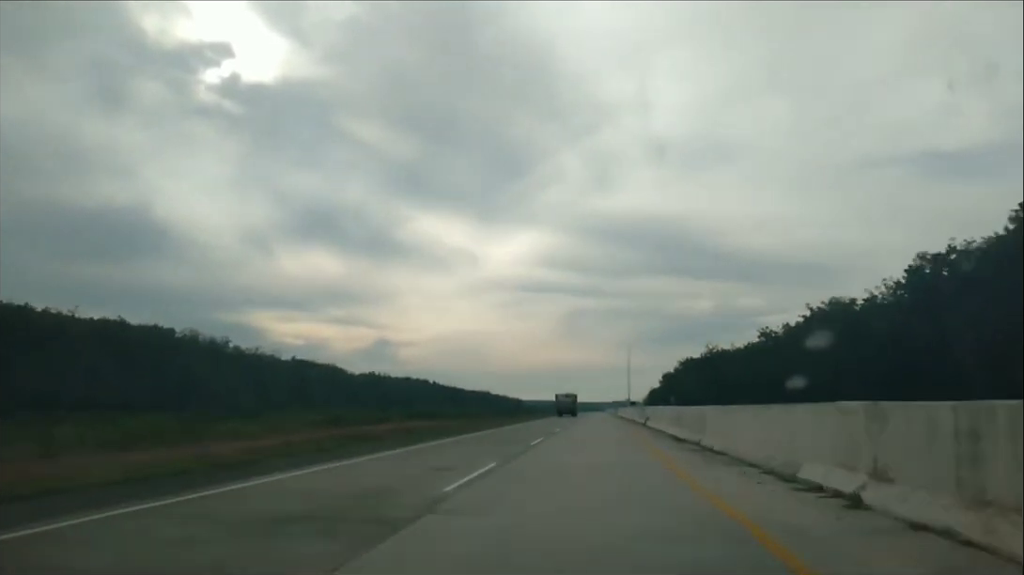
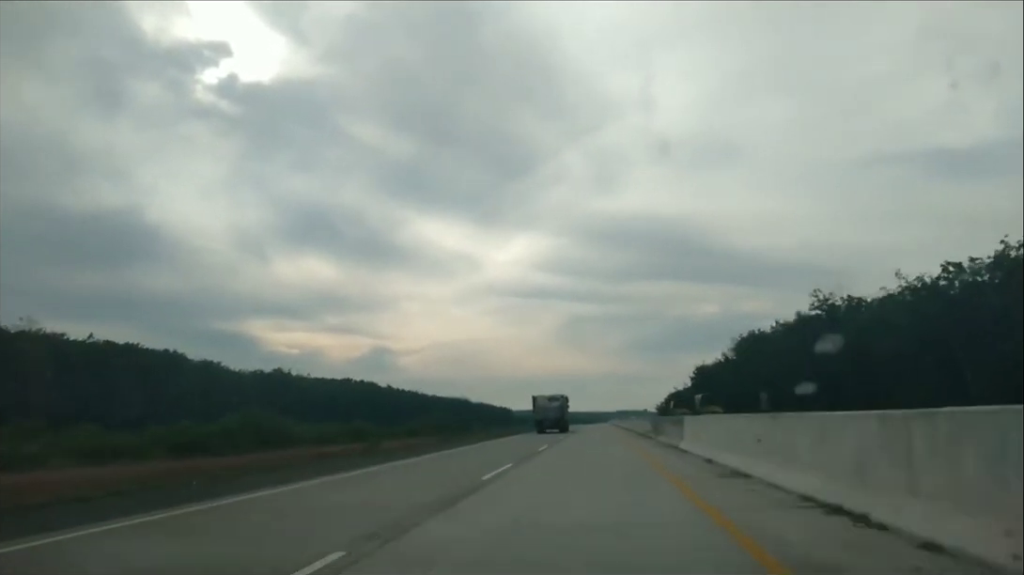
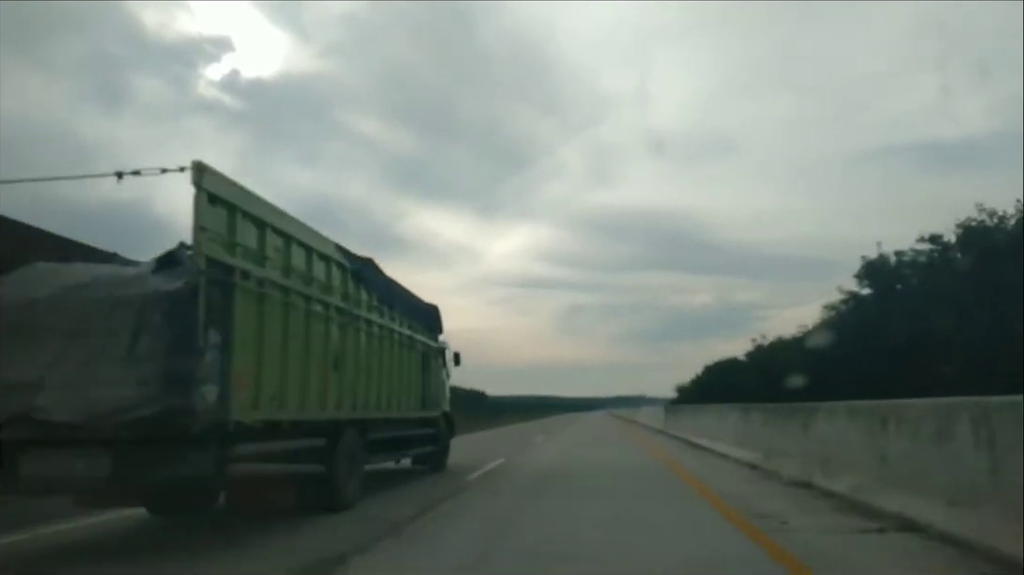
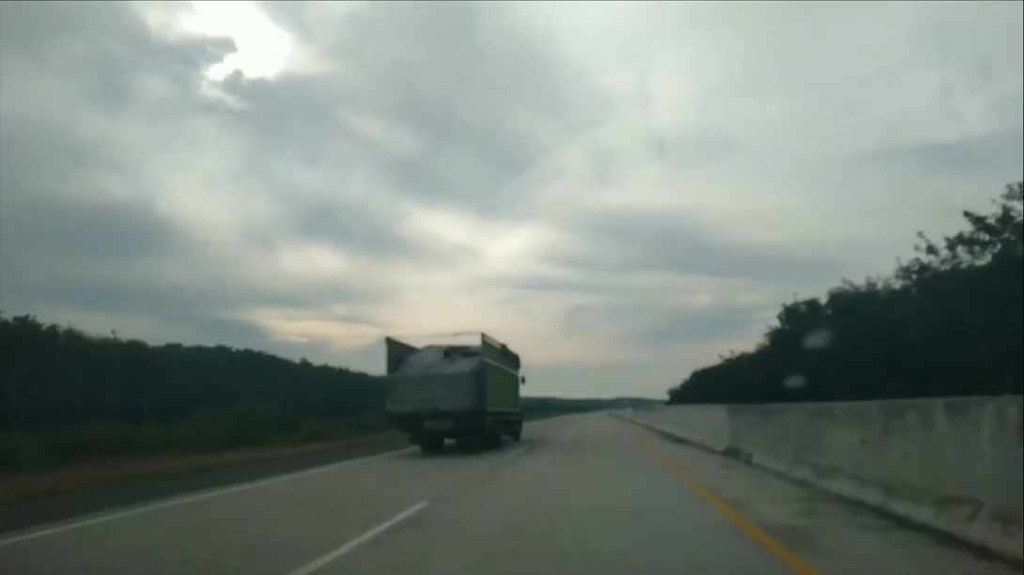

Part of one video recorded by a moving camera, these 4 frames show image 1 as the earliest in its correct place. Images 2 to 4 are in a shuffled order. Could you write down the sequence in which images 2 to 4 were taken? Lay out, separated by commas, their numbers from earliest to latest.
2, 4, 3
